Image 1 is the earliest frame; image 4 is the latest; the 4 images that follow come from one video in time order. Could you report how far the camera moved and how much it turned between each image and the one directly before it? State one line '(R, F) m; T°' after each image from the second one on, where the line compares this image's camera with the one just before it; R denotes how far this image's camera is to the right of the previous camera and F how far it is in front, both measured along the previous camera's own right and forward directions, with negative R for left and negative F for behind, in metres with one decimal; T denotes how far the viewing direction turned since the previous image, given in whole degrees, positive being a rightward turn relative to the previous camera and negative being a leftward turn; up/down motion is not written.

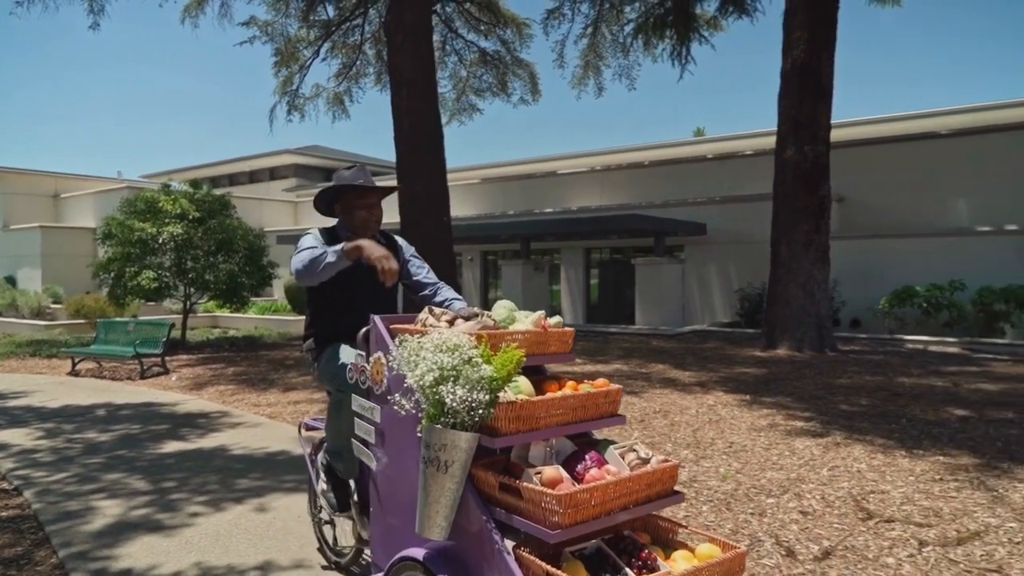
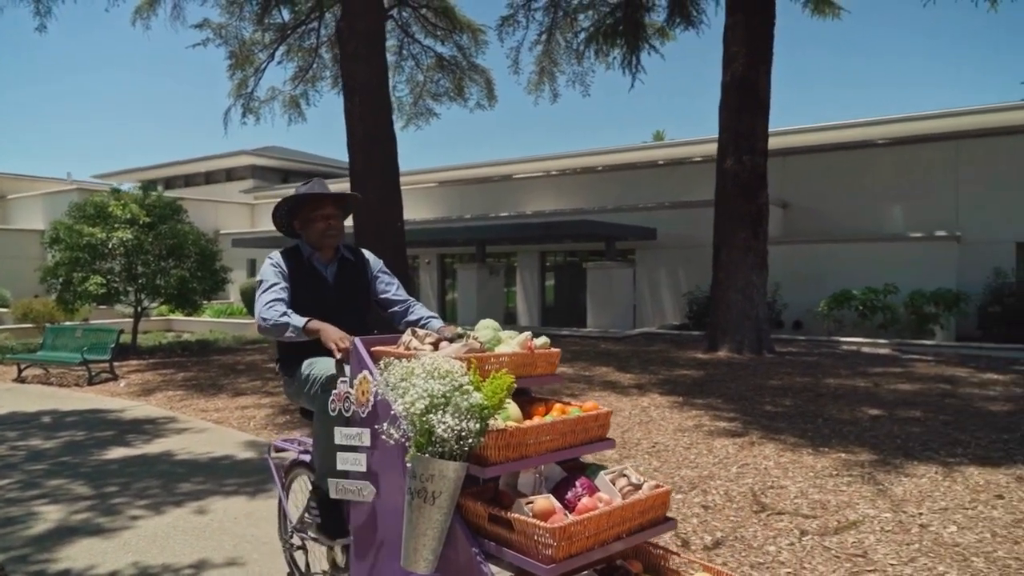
(+0.3, -0.3) m; +3°
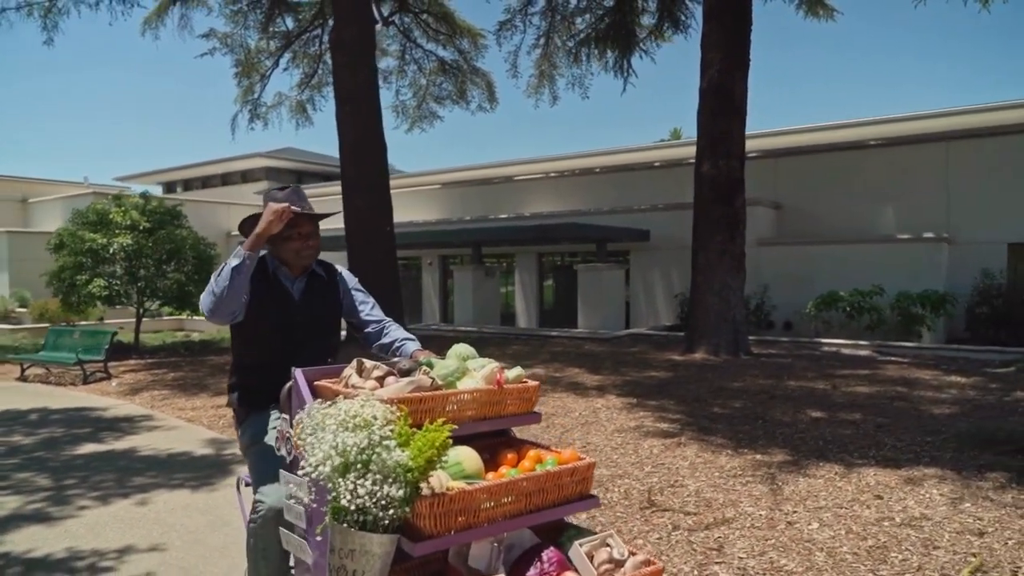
(+0.8, -0.4) m; -2°
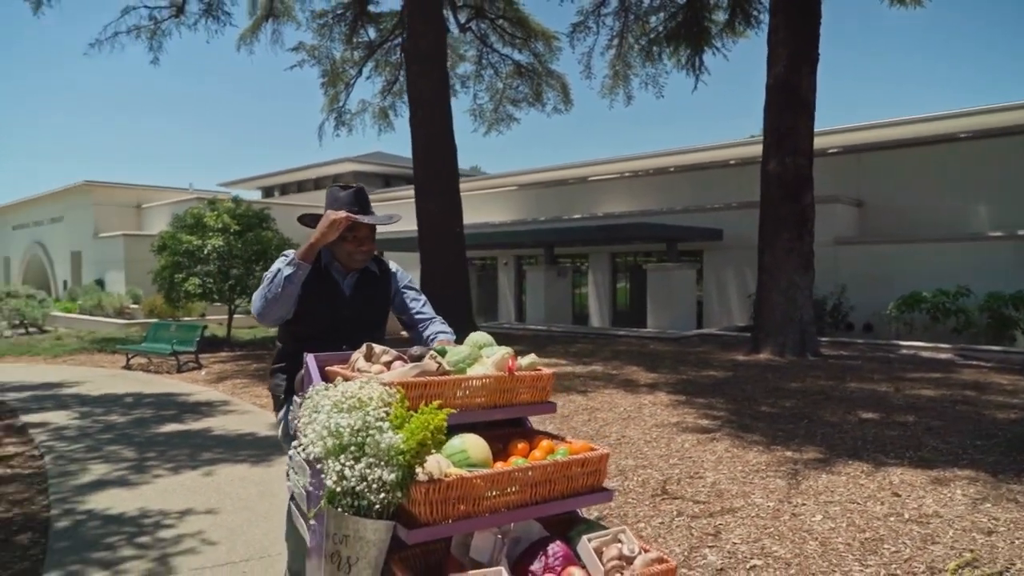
(+0.5, -0.3) m; -7°
